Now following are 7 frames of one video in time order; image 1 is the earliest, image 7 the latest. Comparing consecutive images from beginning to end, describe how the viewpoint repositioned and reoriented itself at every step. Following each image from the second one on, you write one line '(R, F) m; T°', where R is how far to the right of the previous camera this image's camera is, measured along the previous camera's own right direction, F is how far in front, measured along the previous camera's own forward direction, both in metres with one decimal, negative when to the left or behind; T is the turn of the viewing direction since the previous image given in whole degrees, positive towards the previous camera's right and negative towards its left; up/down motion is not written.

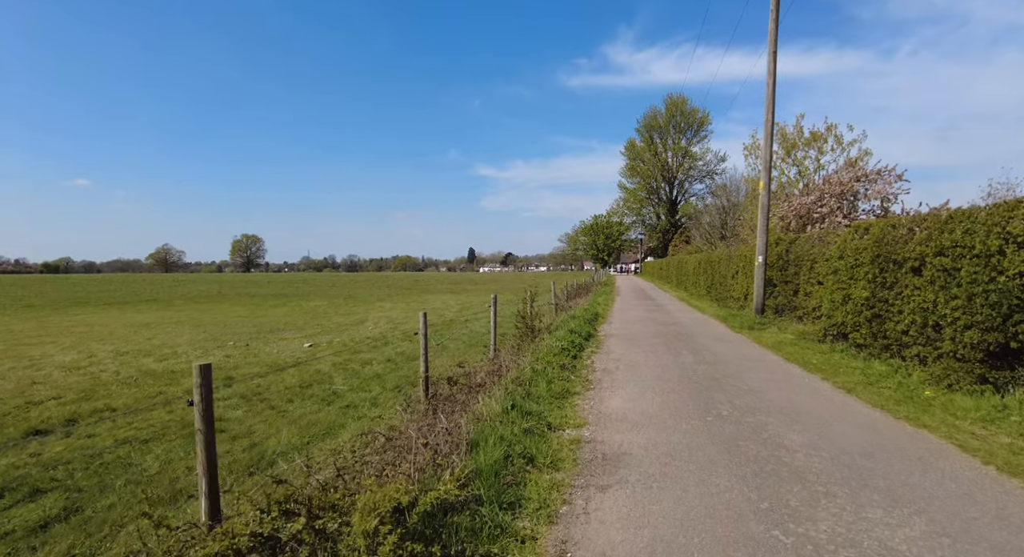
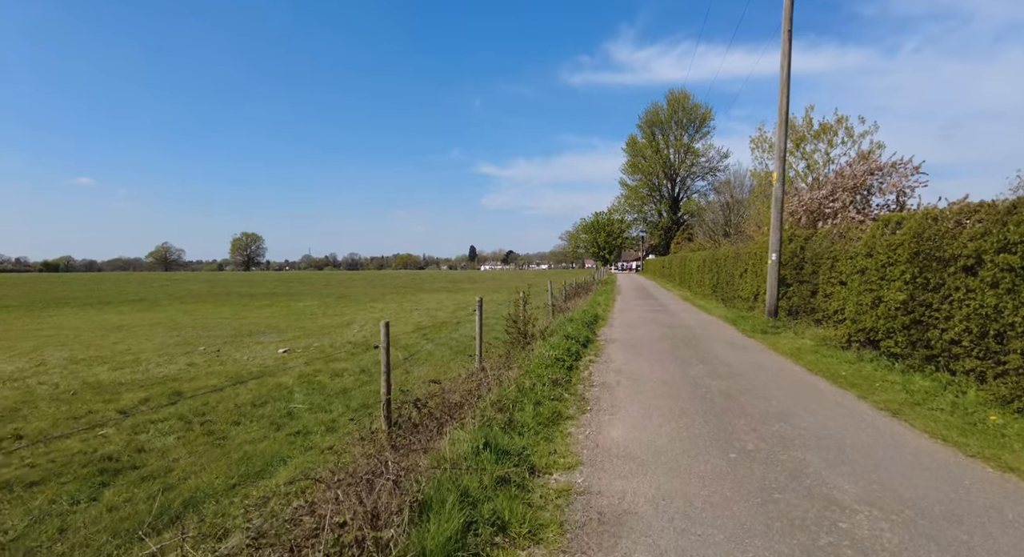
(+0.3, +1.3) m; 0°
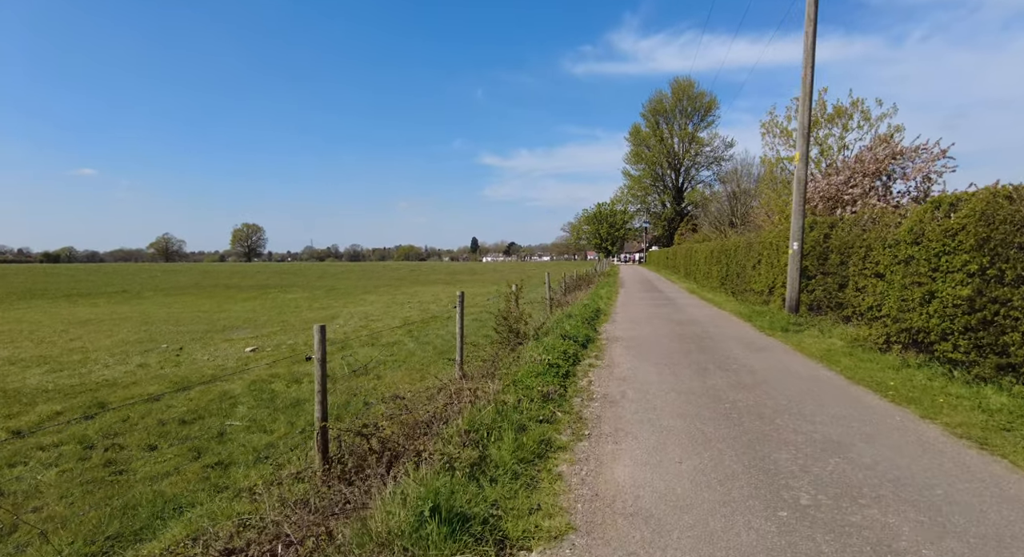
(+0.3, +1.5) m; 0°
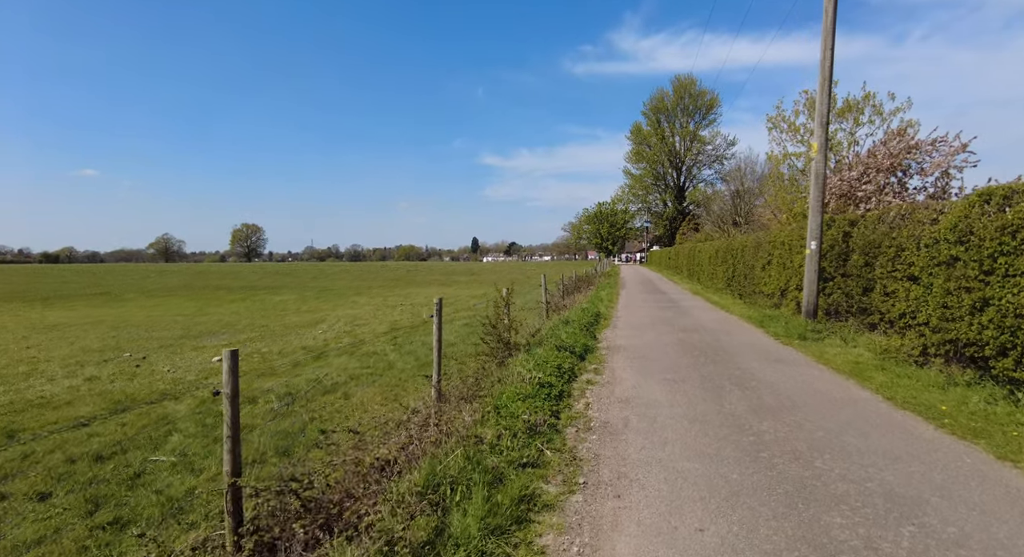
(+0.2, +1.2) m; 0°
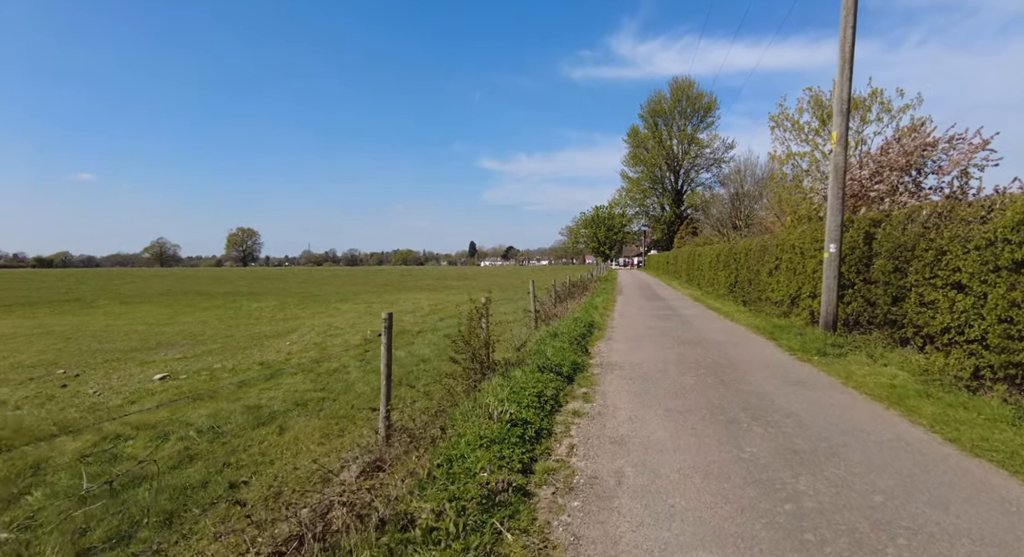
(+0.3, +1.5) m; 0°
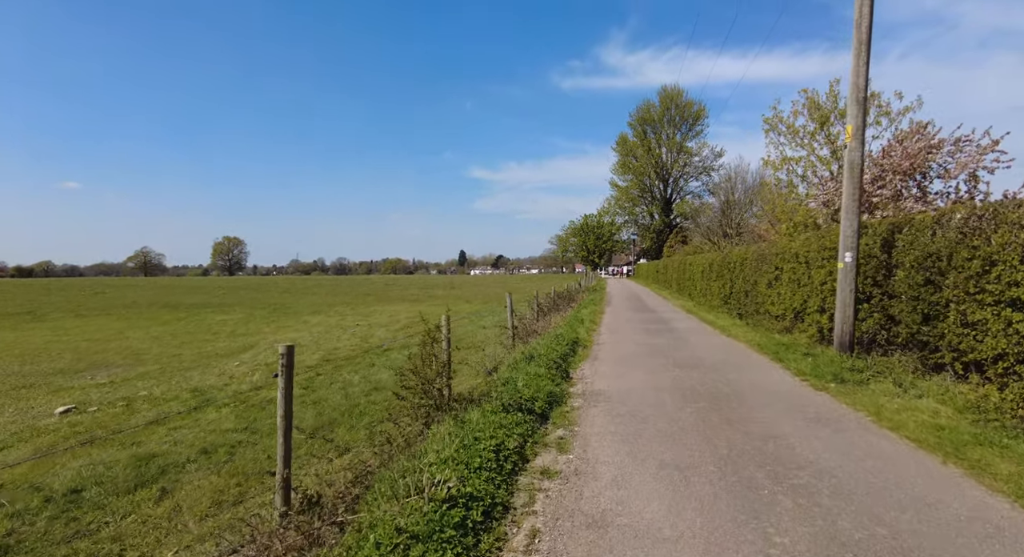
(+0.4, +1.6) m; +1°
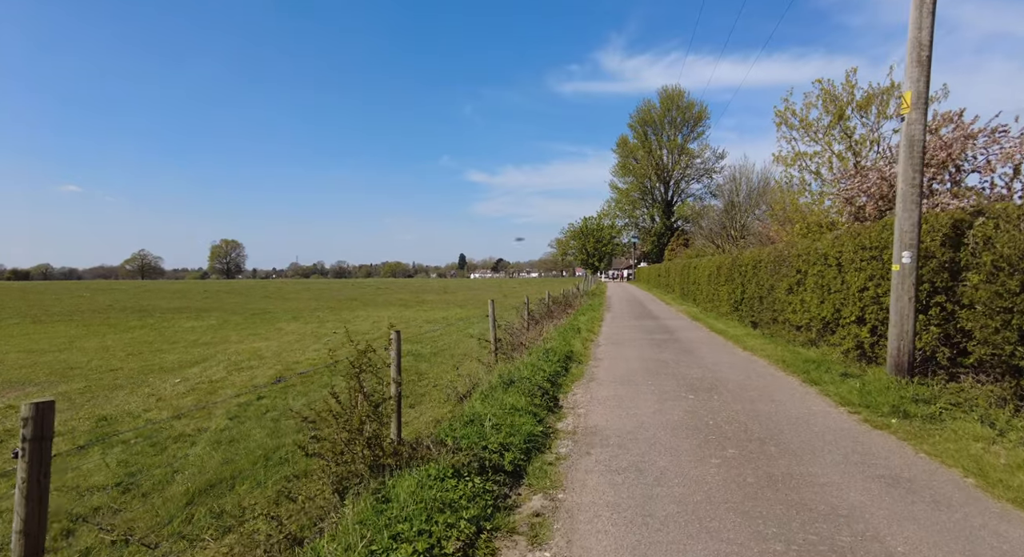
(+0.4, +2.0) m; 0°
